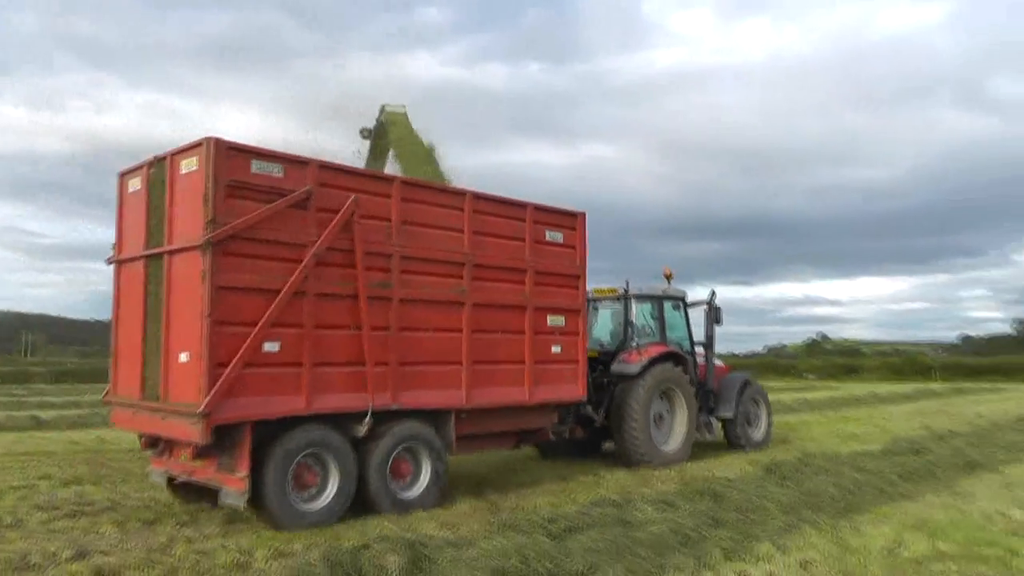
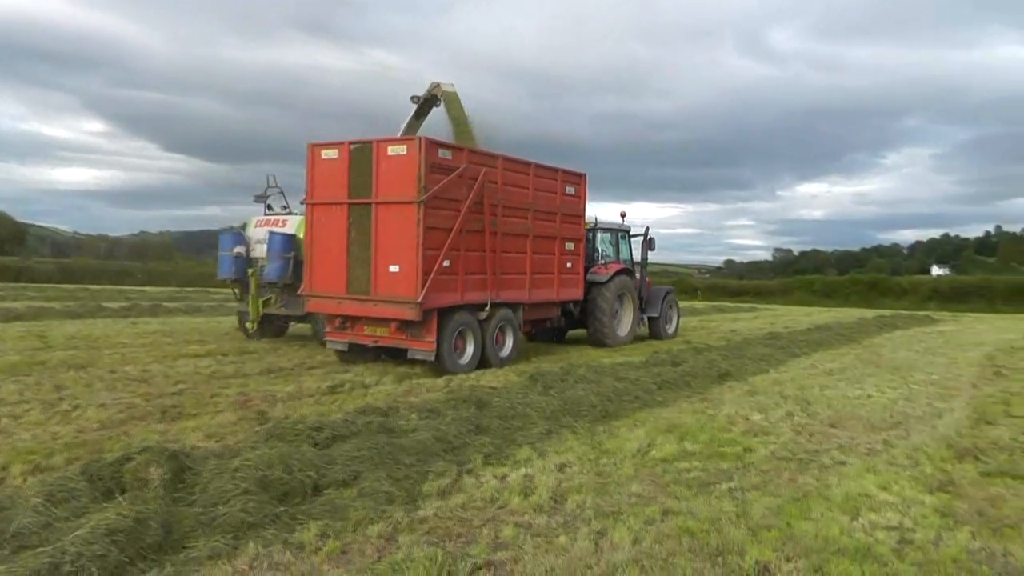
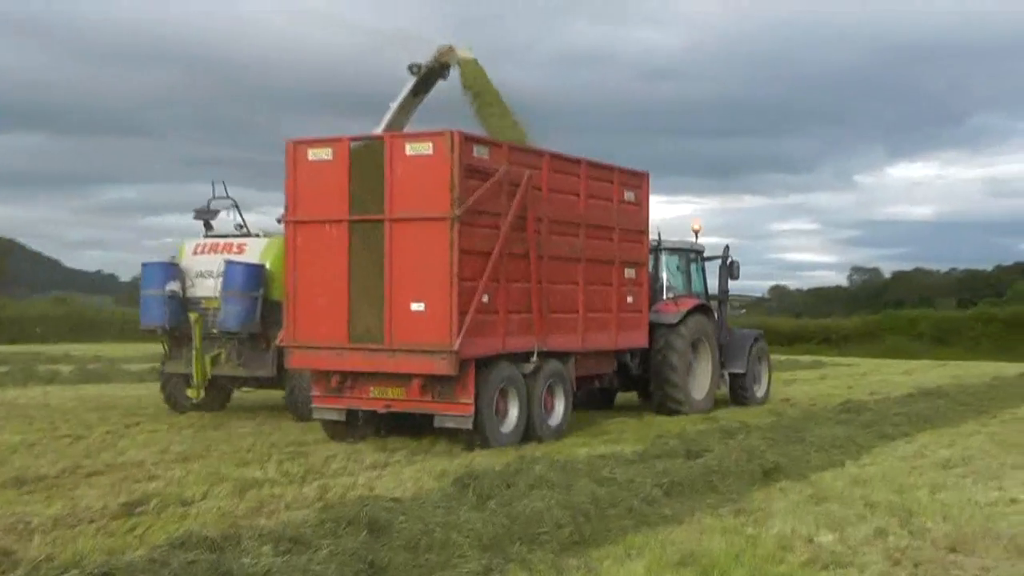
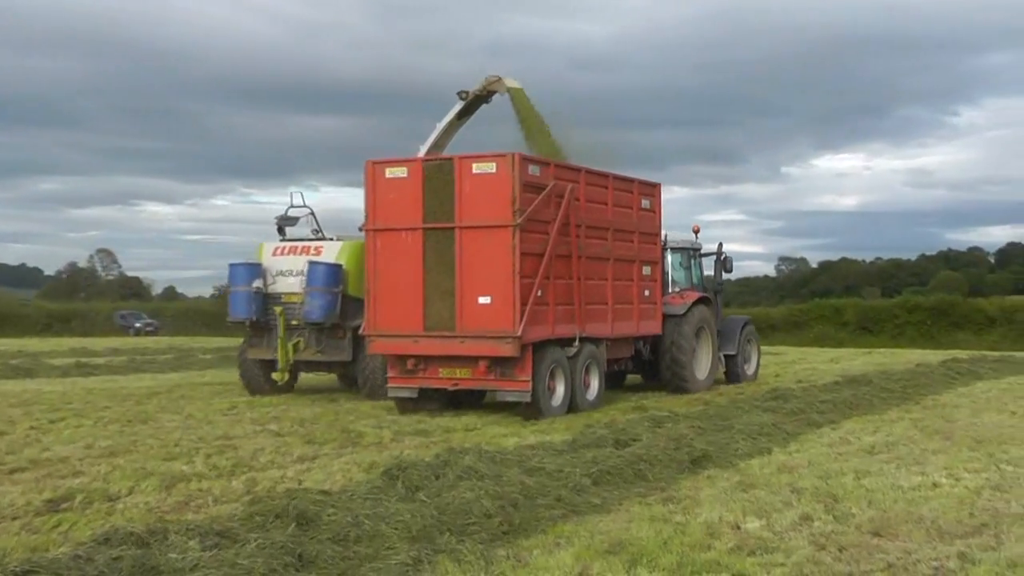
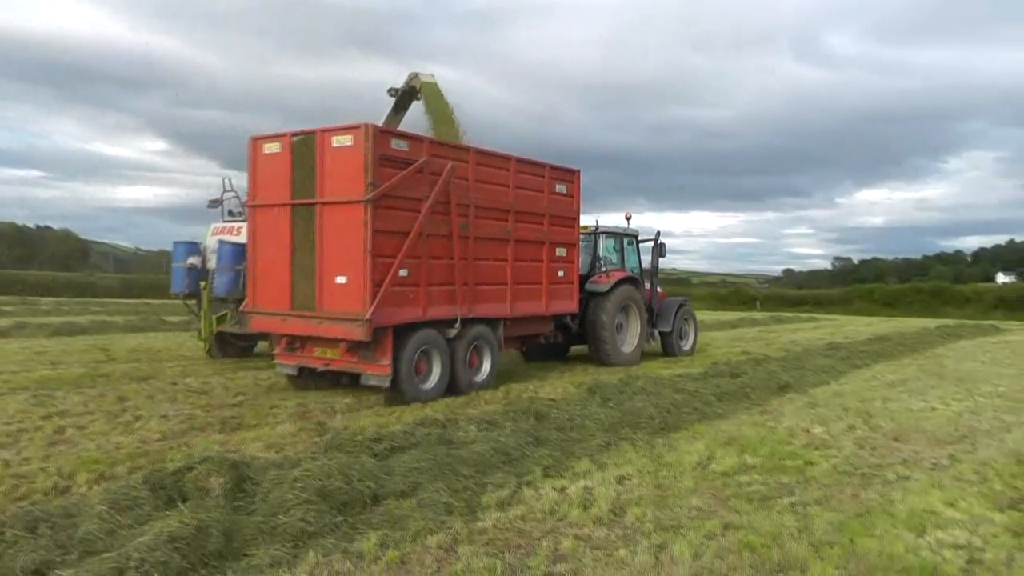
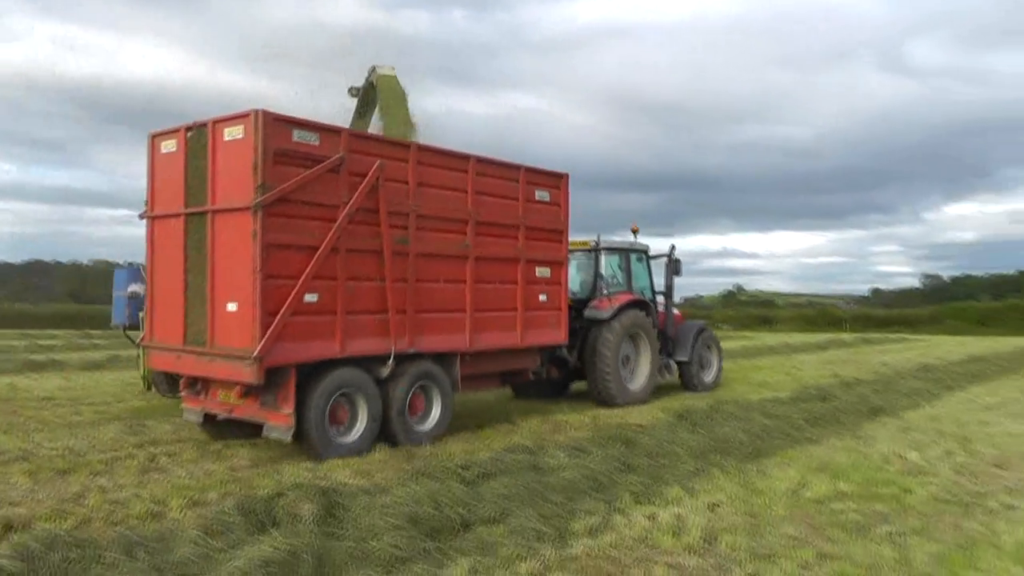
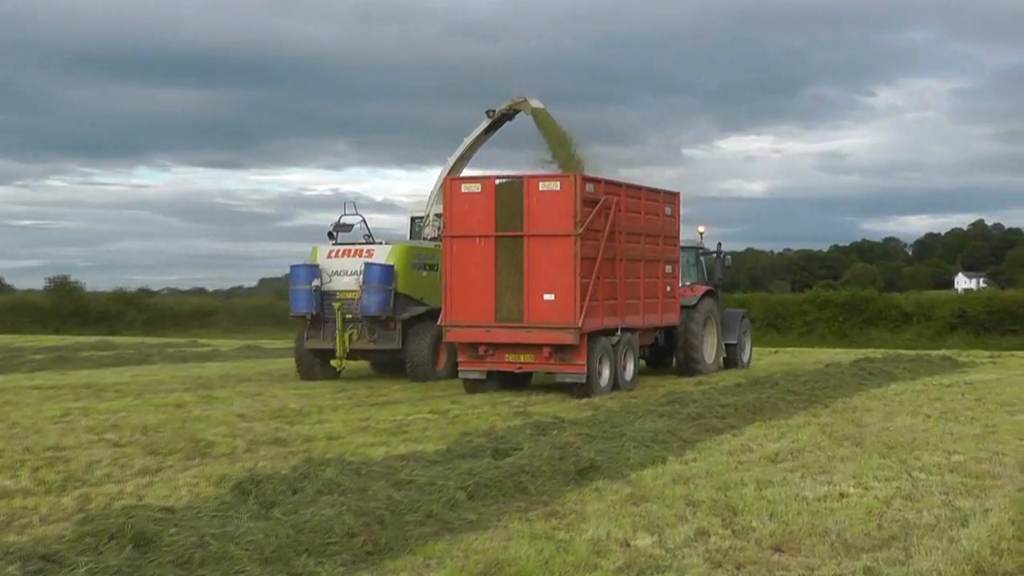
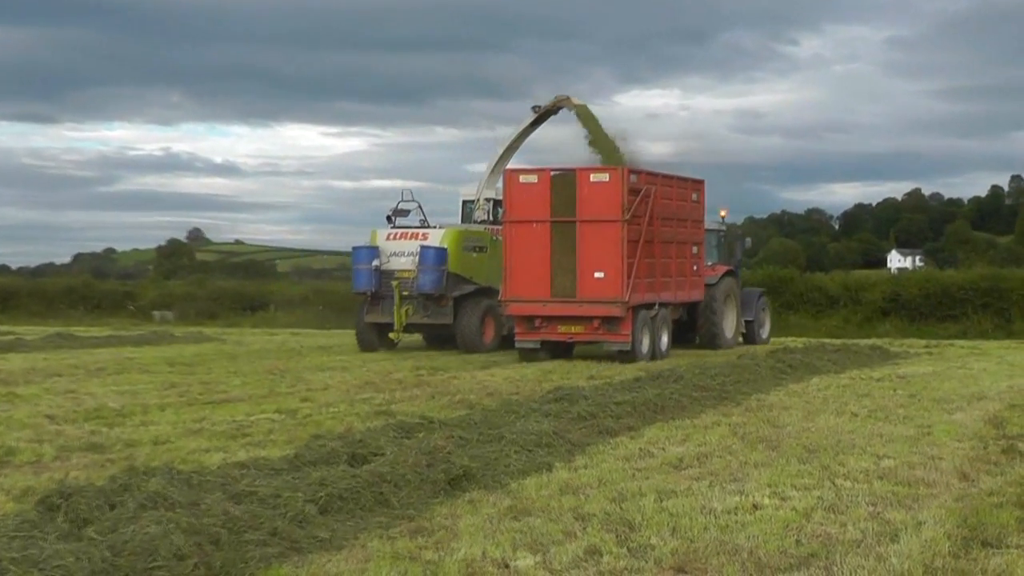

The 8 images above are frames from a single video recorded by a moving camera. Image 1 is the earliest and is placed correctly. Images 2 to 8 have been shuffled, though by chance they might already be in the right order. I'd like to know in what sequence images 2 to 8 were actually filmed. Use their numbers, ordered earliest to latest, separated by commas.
6, 5, 2, 3, 4, 7, 8
